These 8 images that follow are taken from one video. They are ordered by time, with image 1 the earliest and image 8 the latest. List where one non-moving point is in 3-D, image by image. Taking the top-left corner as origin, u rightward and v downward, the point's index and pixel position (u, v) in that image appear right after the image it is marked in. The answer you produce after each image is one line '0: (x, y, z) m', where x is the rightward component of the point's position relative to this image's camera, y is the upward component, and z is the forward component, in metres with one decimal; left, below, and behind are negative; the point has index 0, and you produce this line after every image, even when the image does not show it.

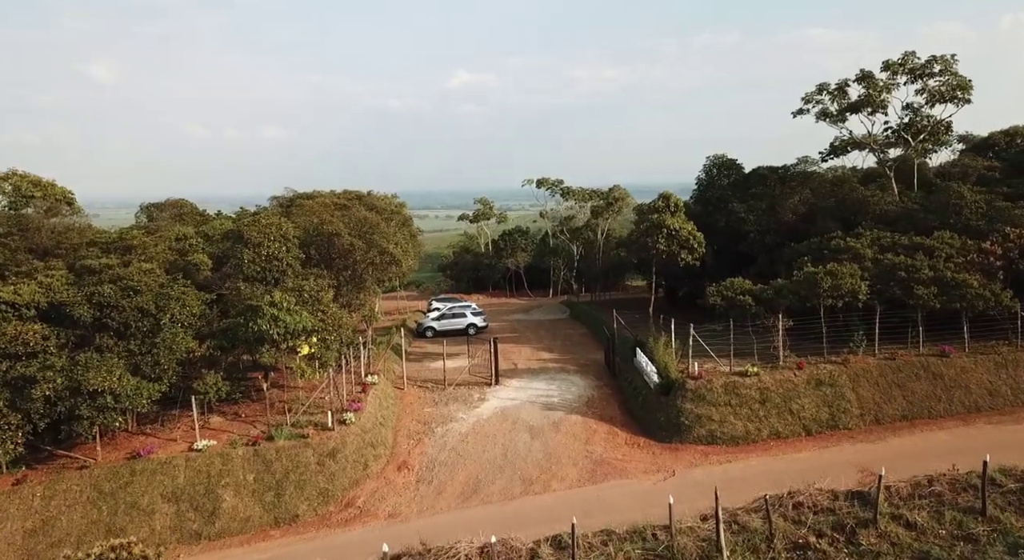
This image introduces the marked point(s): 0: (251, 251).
0: (-6.9, +0.8, +19.1) m
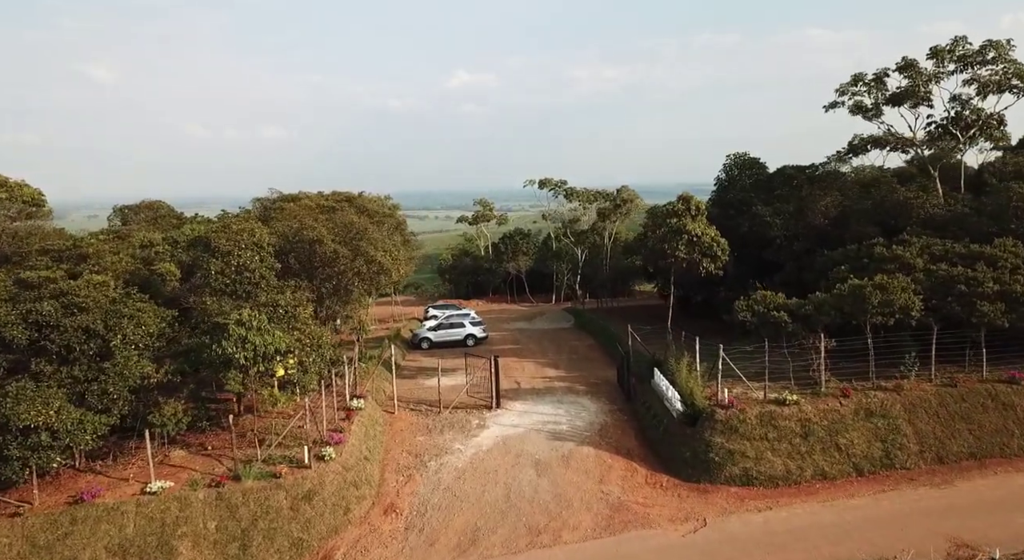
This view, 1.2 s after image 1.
0: (-6.8, +0.5, +16.9) m
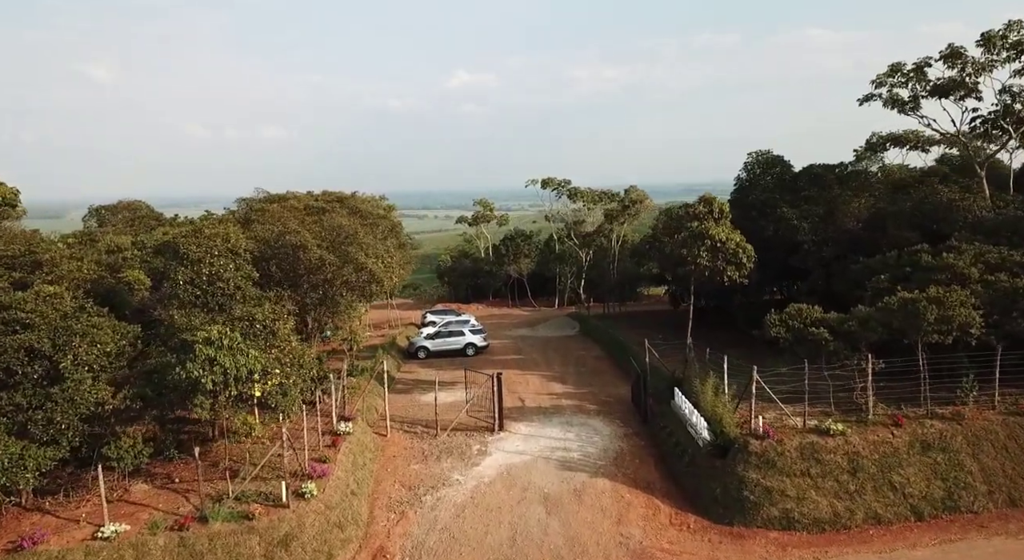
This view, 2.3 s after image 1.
0: (-6.7, +0.2, +15.0) m
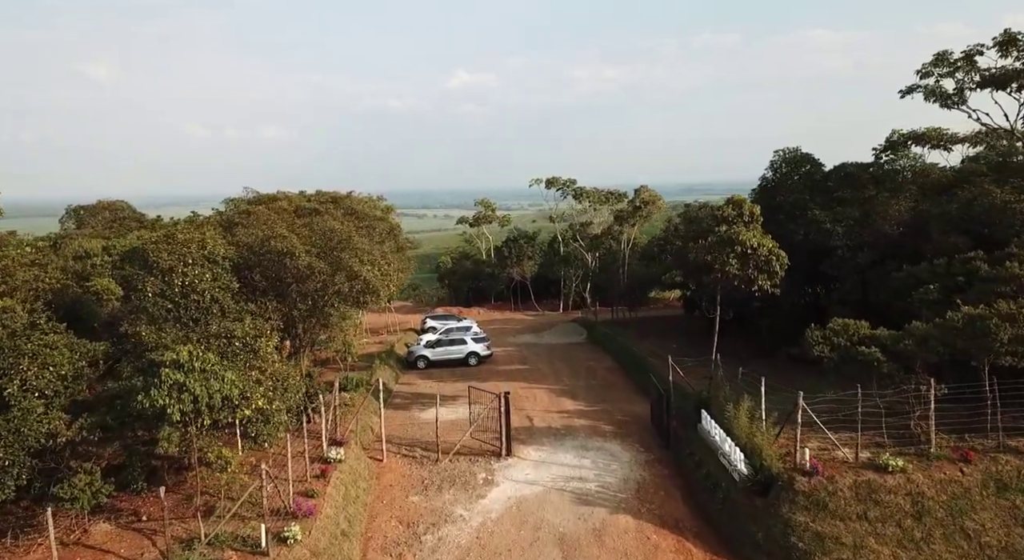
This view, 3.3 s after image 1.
0: (-6.5, 0.0, +13.3) m
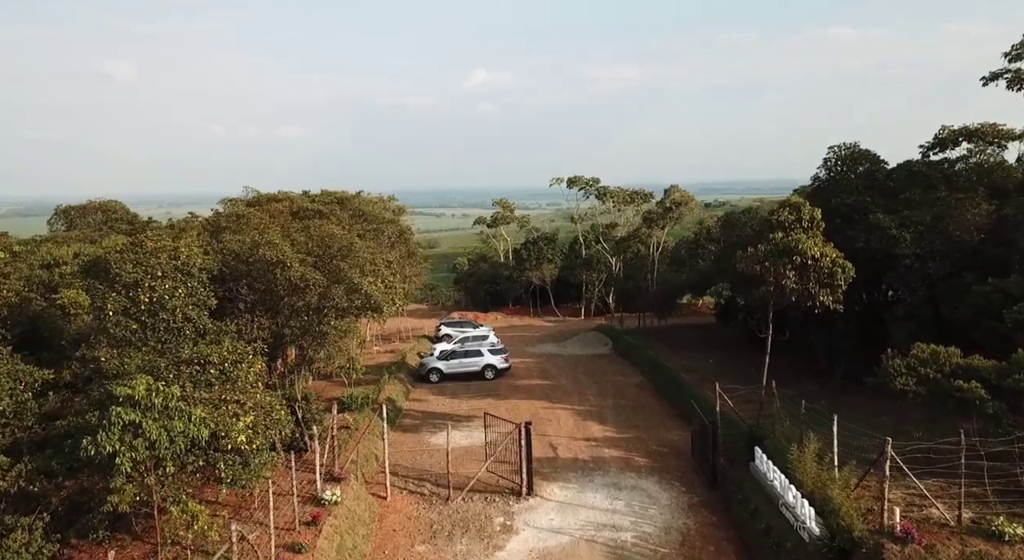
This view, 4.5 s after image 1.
0: (-6.1, -0.2, +11.4) m
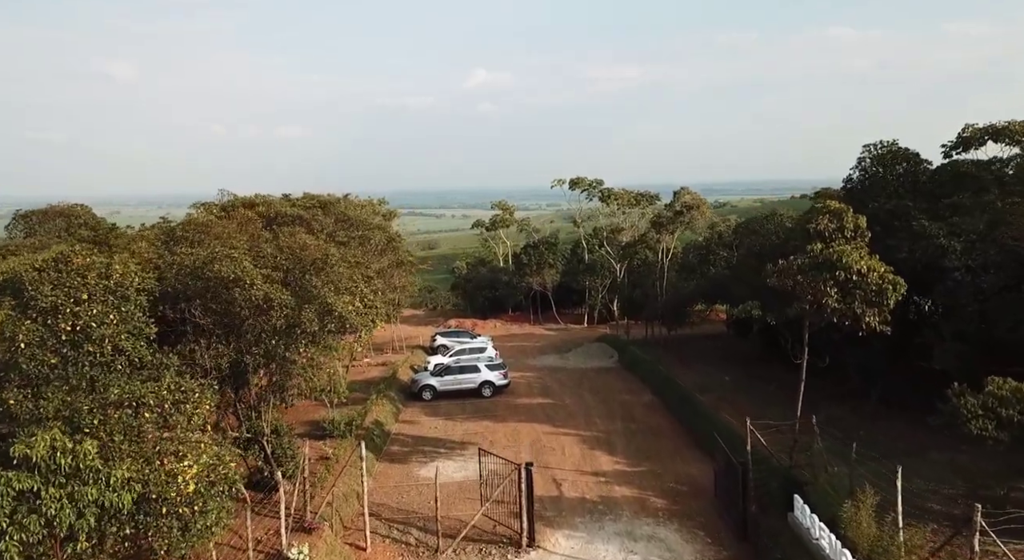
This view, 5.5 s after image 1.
0: (-6.1, -0.5, +9.4) m
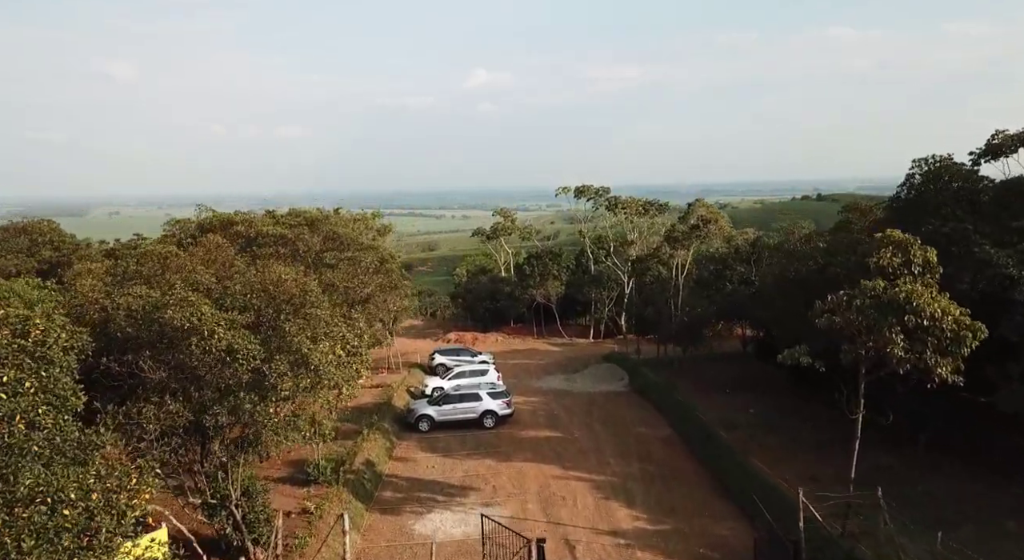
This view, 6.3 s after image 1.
0: (-6.0, -1.2, +7.6) m
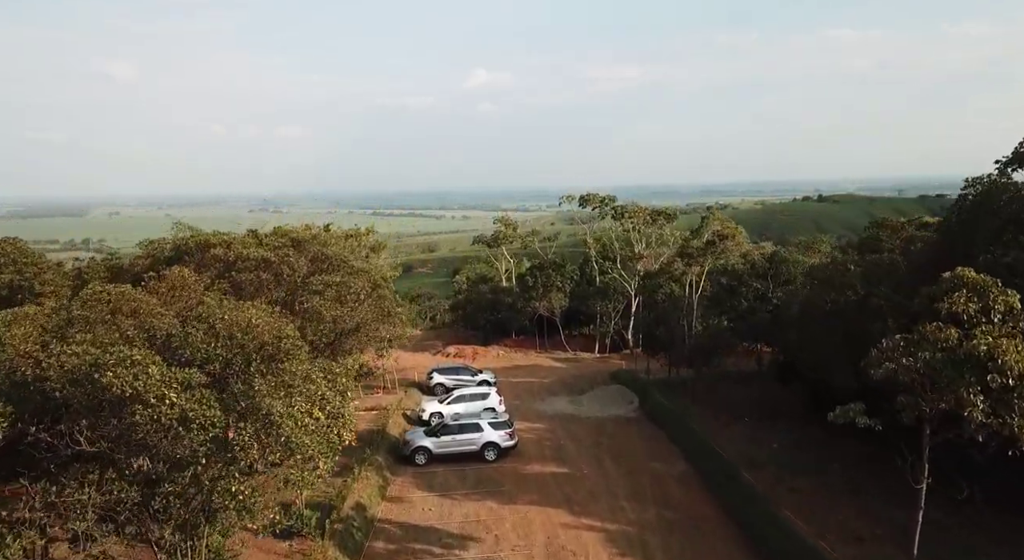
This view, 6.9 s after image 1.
0: (-5.9, -1.8, +6.0) m
